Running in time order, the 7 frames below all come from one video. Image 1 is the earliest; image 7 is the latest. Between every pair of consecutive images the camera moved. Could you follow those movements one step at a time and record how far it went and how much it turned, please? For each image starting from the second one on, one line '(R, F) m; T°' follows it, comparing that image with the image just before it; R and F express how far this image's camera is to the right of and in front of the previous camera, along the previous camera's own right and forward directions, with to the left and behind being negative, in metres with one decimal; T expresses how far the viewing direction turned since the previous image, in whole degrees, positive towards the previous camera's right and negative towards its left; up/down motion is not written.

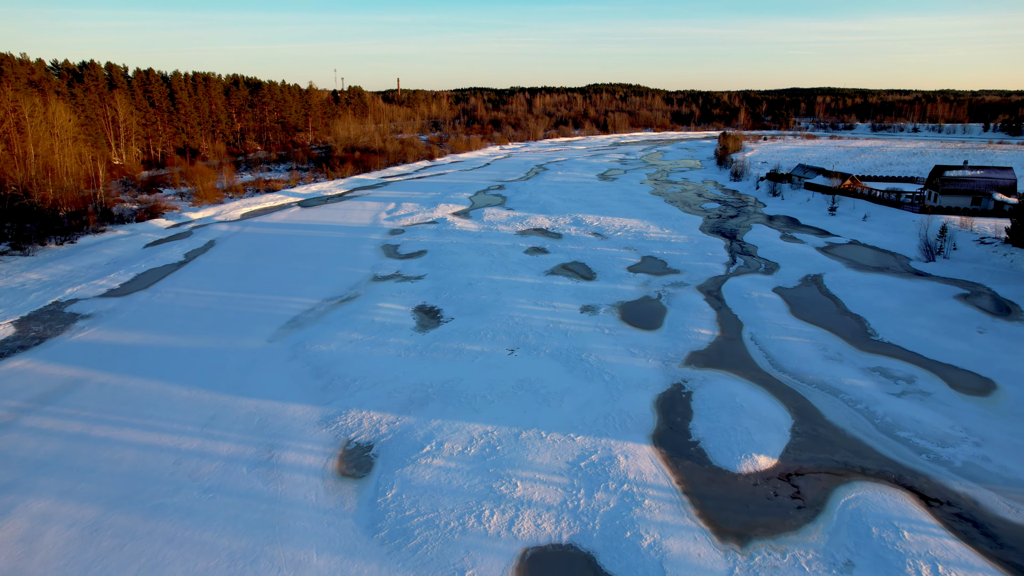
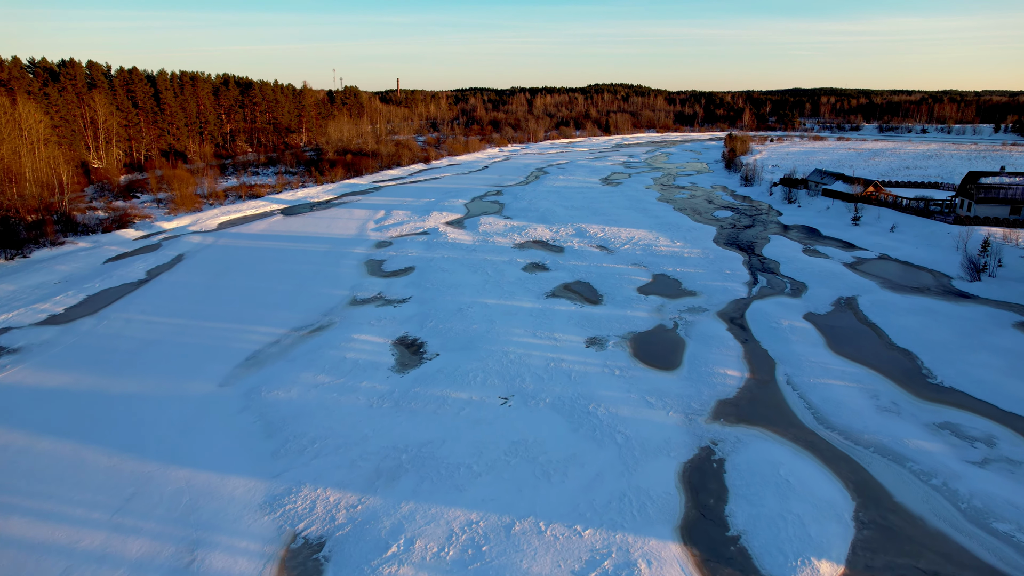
(+0.1, +1.4) m; 0°
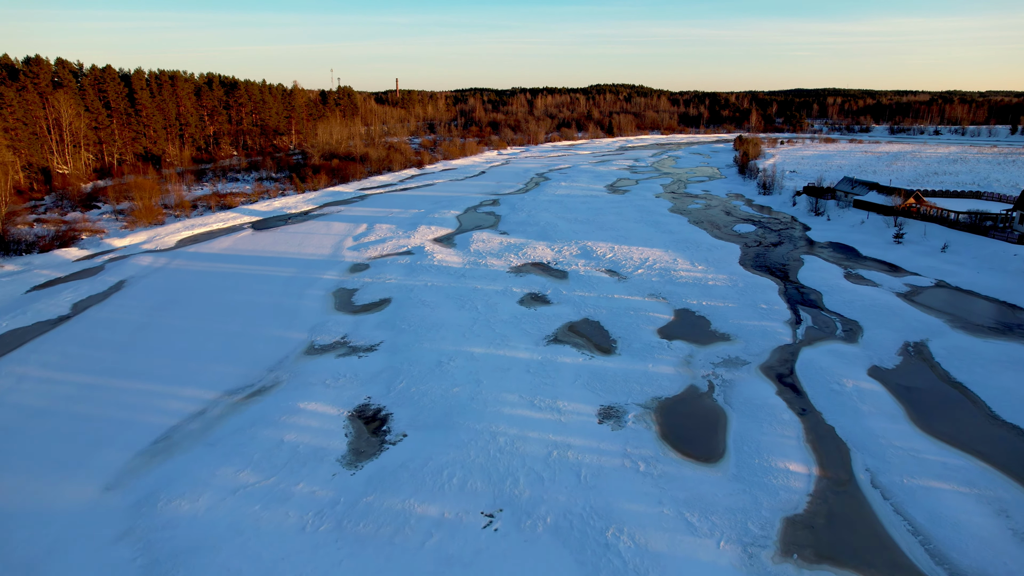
(+0.1, +2.1) m; 0°
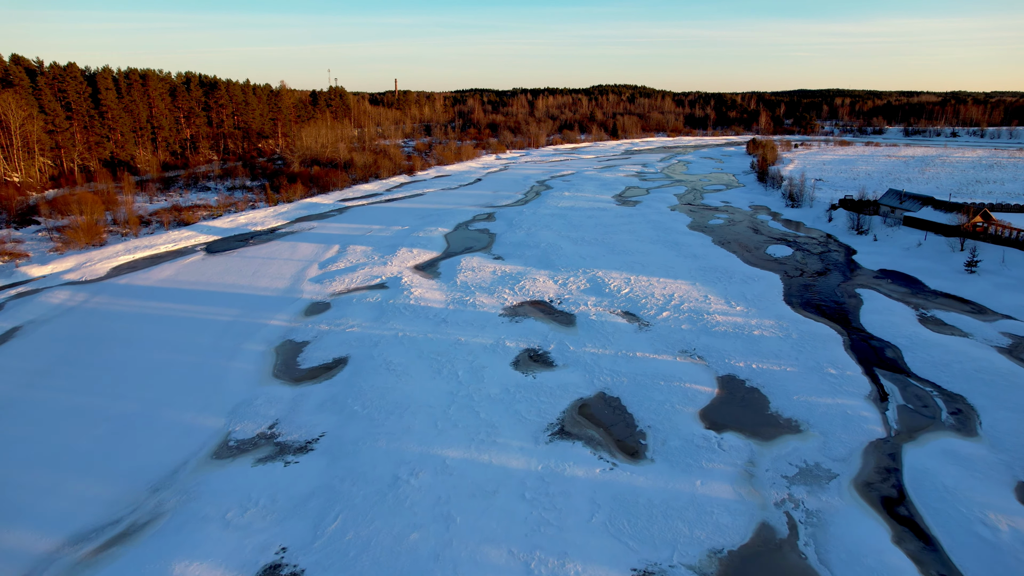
(+0.1, +2.6) m; 0°
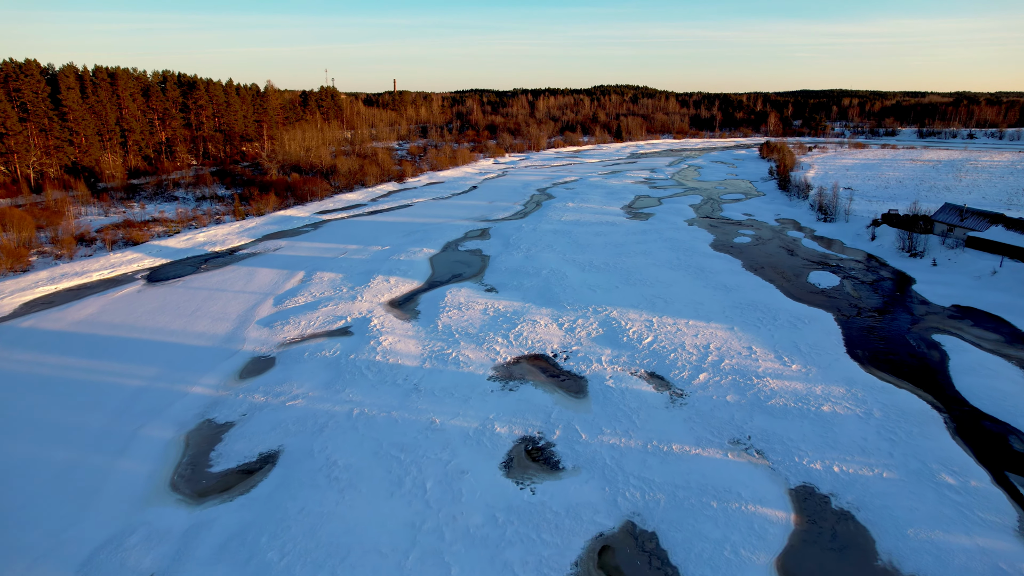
(+0.1, +2.4) m; 0°
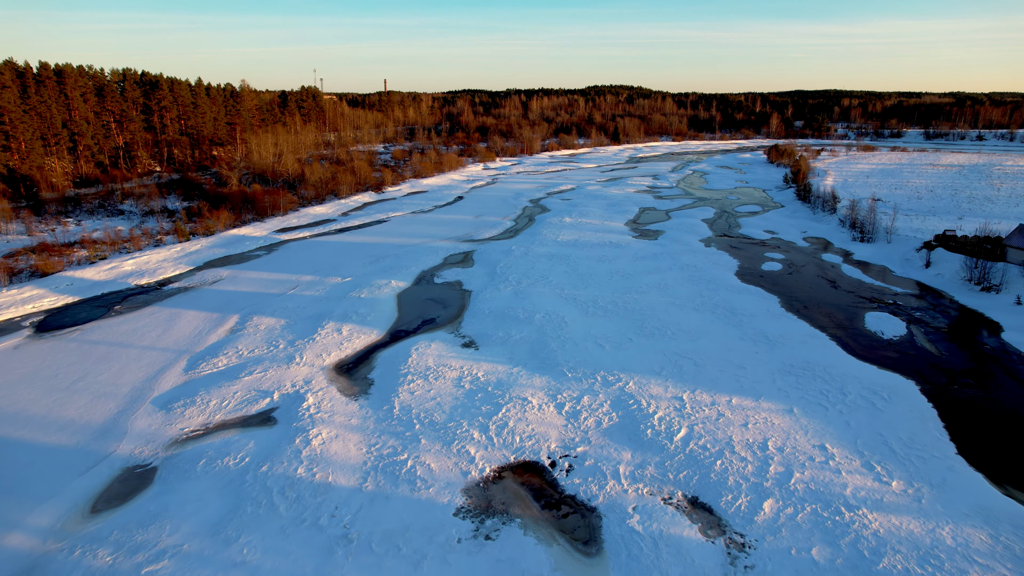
(+0.1, +2.6) m; +1°
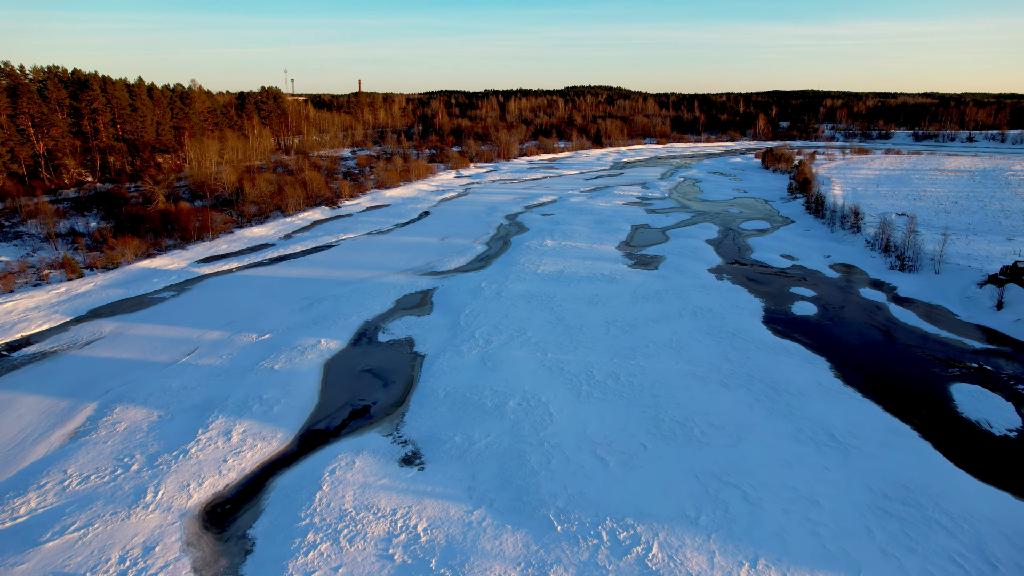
(+0.2, +3.0) m; +2°
